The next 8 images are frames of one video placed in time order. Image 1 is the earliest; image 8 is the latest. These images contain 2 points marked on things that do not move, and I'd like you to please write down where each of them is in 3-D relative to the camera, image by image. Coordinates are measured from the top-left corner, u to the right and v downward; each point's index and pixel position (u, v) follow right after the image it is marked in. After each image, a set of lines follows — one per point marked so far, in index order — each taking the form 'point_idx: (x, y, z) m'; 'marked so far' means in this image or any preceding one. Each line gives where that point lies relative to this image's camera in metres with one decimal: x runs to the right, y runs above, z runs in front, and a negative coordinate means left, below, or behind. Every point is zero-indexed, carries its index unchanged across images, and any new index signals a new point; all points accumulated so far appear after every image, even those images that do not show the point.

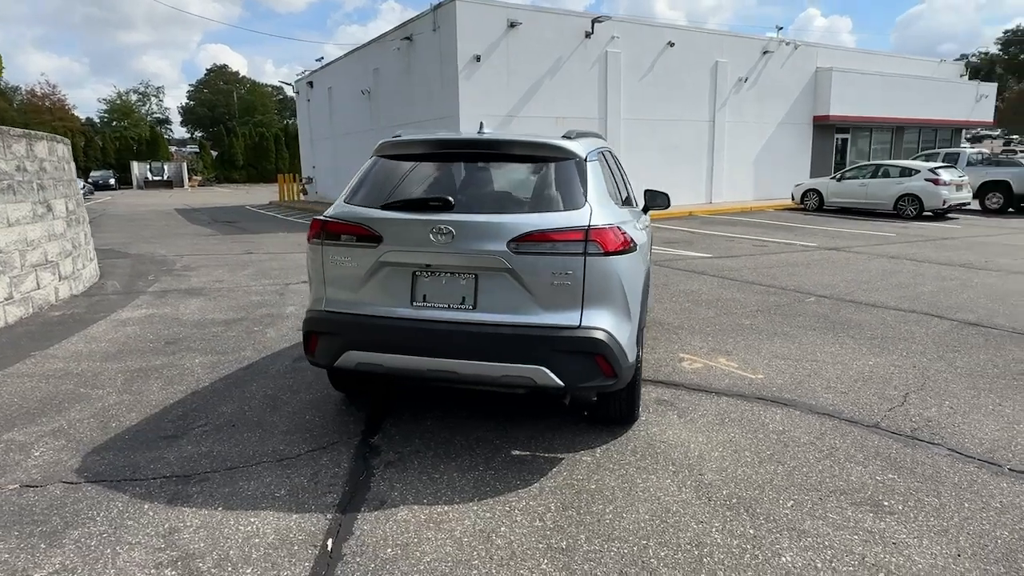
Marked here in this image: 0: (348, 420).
0: (-1.1, -0.8, +4.0) m
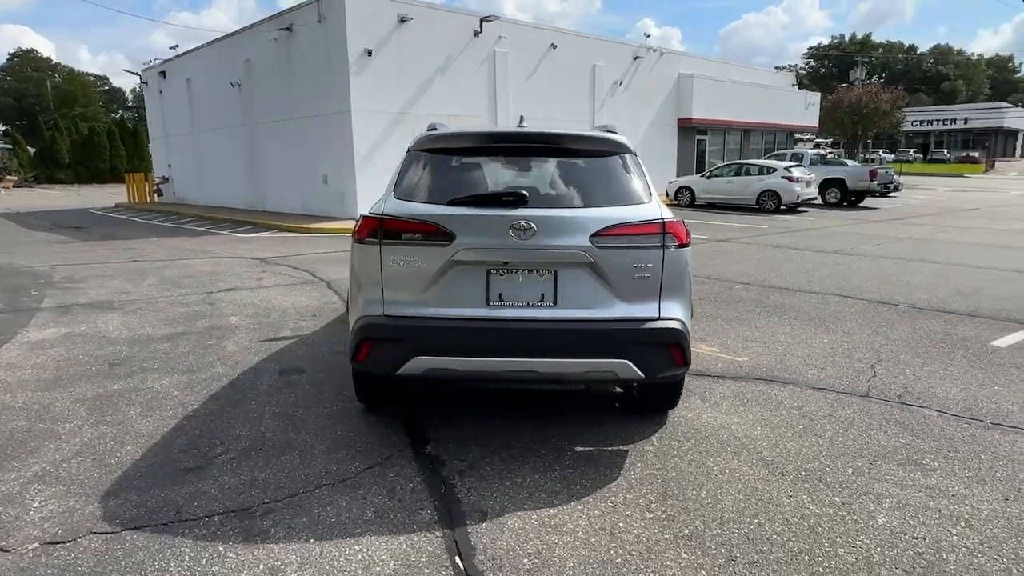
0: (-0.7, -0.9, +3.8) m
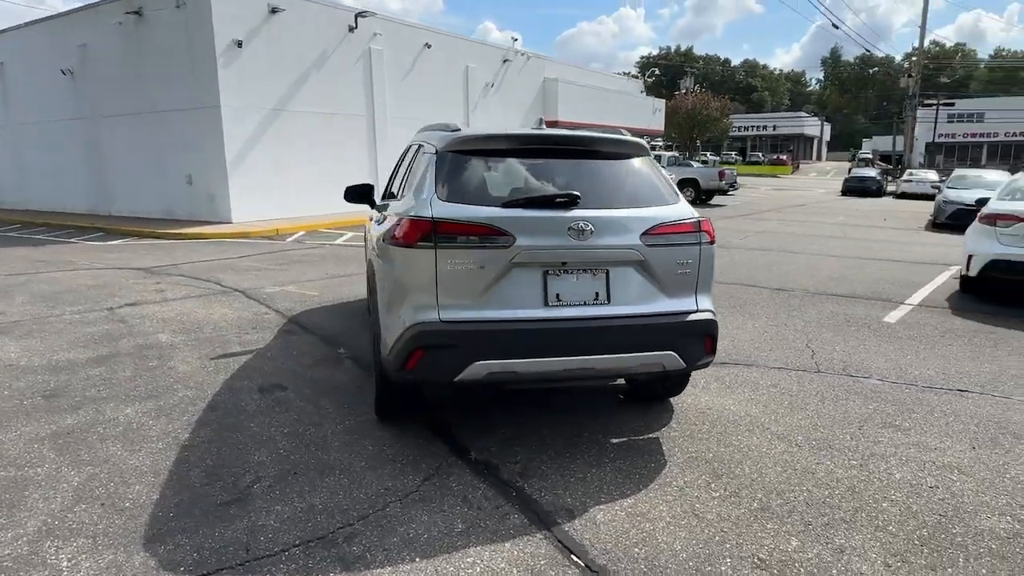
0: (-0.5, -0.9, +3.6) m
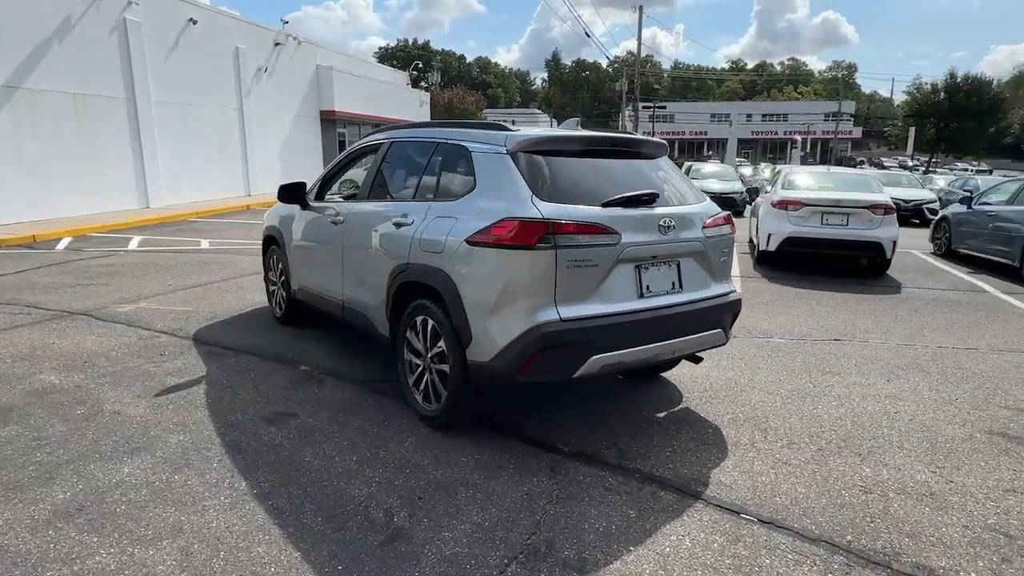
0: (0.0, -0.9, +3.6) m
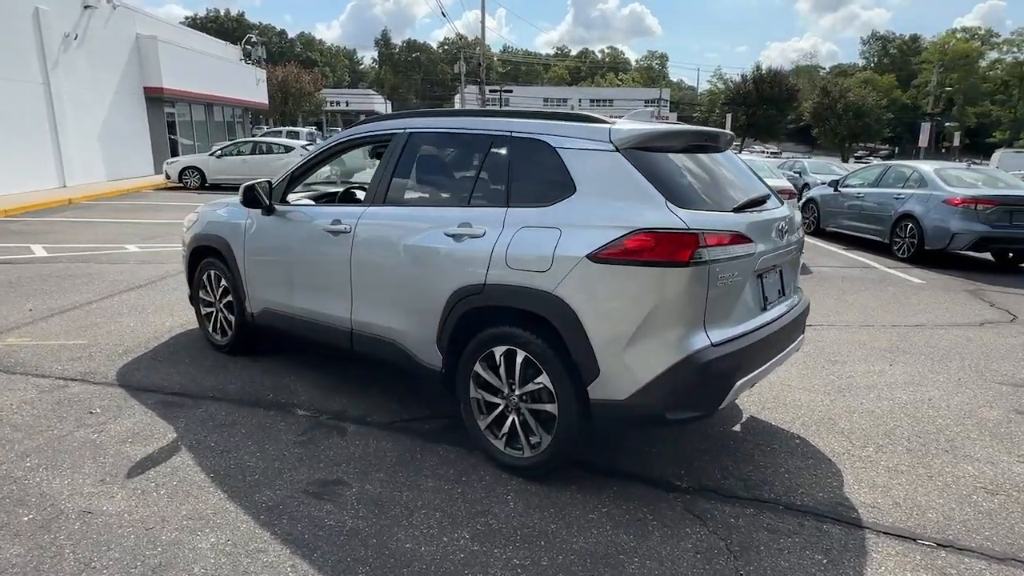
0: (+0.6, -1.0, +3.1) m
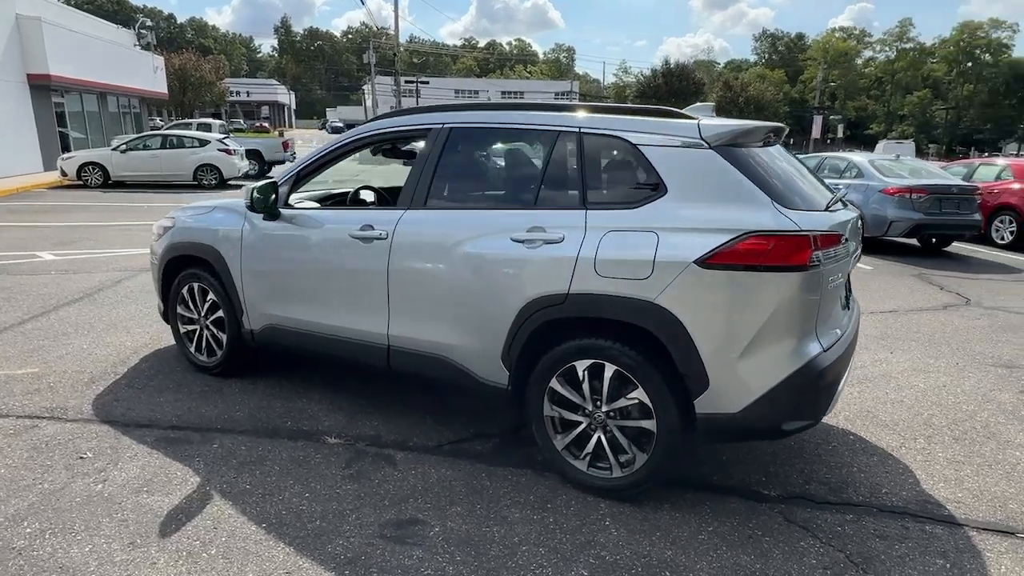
0: (+1.0, -1.0, +3.0) m
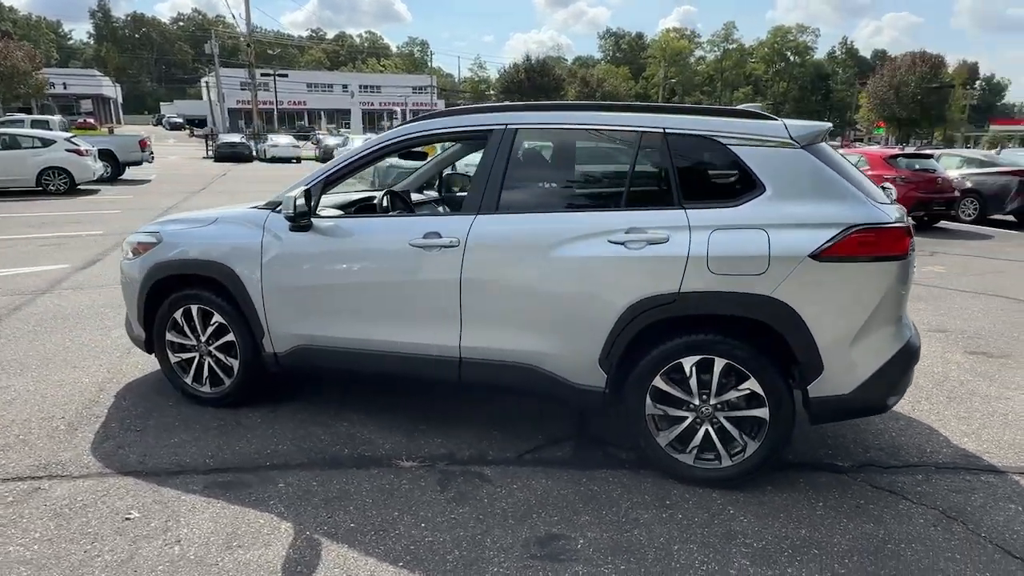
0: (+1.5, -1.0, +3.2) m
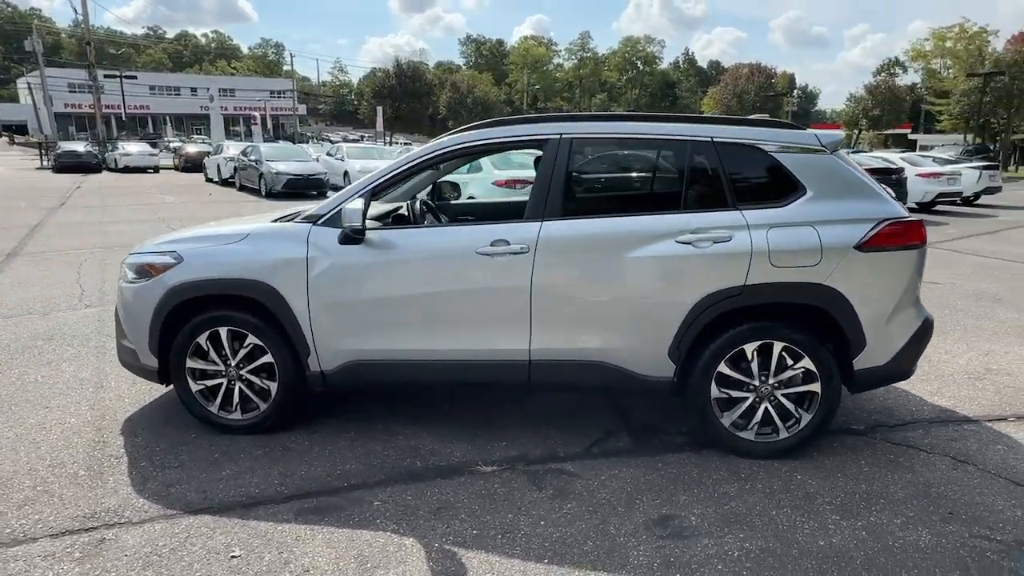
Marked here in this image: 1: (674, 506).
0: (+1.9, -0.9, +3.7) m
1: (+0.8, -1.0, +3.0) m
